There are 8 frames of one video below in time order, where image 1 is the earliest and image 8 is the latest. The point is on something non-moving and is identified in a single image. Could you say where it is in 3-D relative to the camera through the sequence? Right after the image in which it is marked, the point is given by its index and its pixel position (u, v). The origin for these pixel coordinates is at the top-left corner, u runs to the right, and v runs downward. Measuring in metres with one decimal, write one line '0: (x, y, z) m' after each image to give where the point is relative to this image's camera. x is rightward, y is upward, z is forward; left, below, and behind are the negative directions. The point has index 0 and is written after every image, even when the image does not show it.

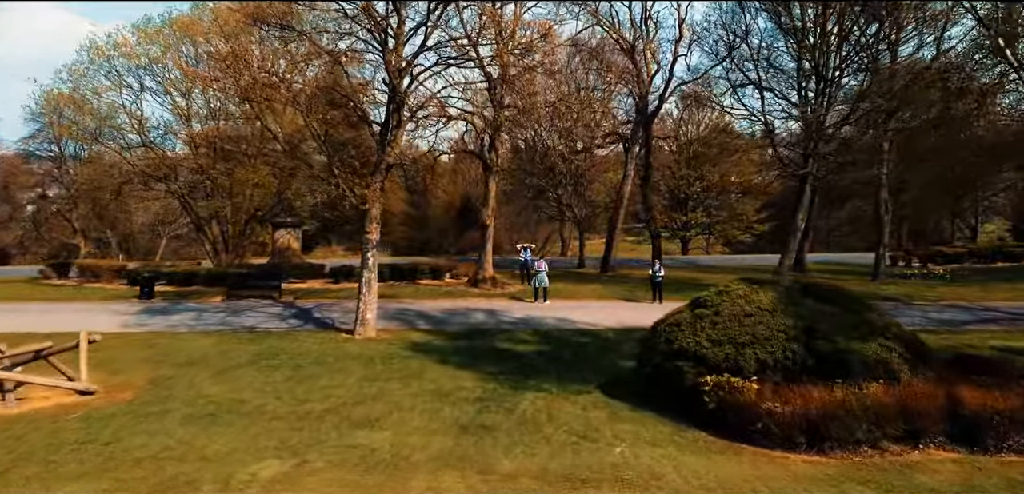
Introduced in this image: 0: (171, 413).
0: (-4.1, -2.0, +9.7) m
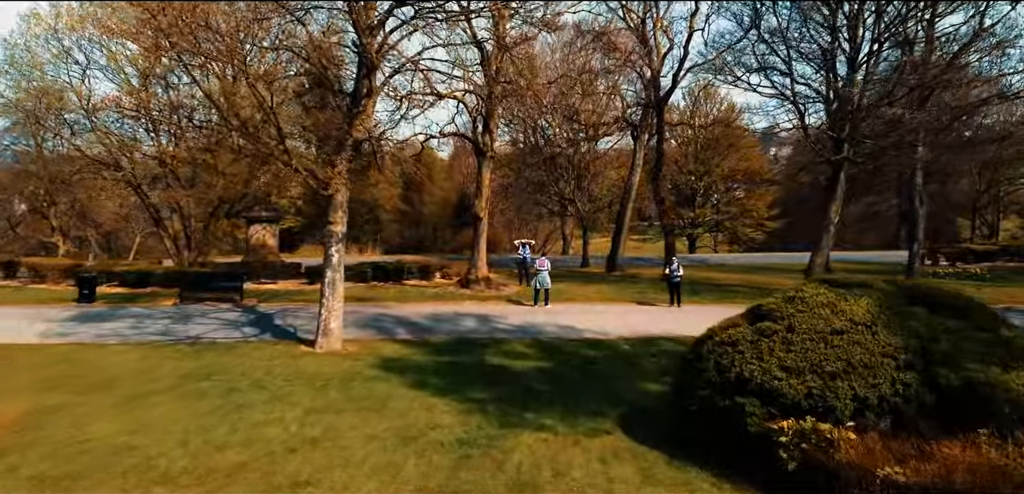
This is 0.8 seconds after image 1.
0: (-4.2, -1.9, +6.9) m
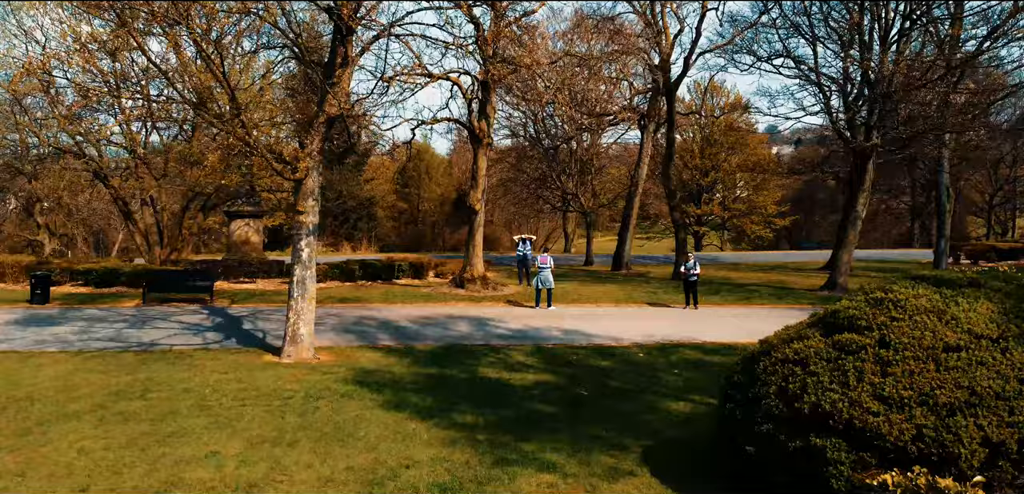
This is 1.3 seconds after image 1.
0: (-4.2, -1.8, +5.1) m
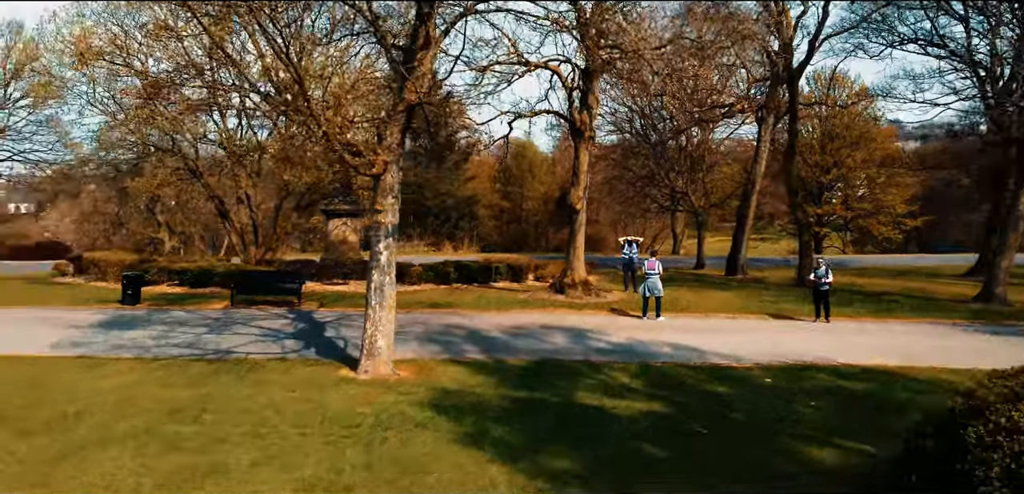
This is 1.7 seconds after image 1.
0: (-3.7, -1.9, +4.2) m
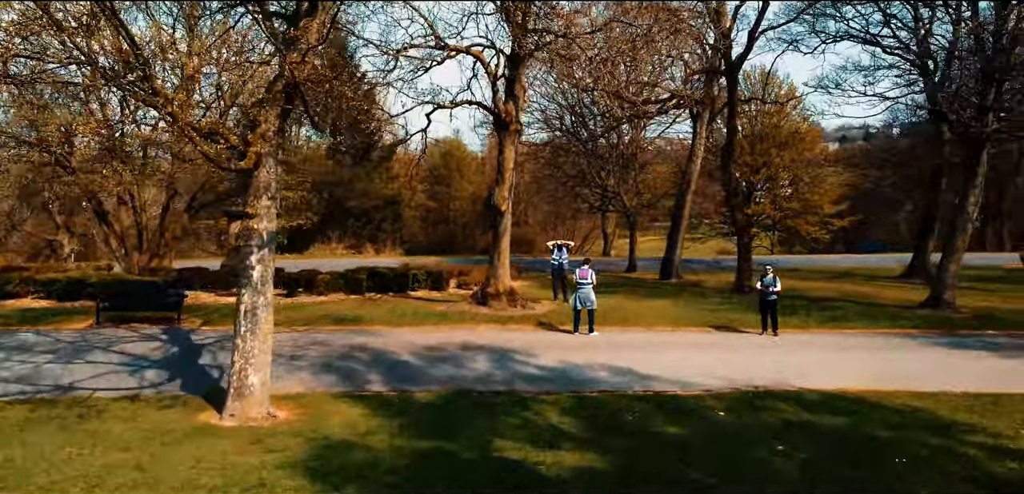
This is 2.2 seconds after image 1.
0: (-4.2, -2.0, +2.1) m
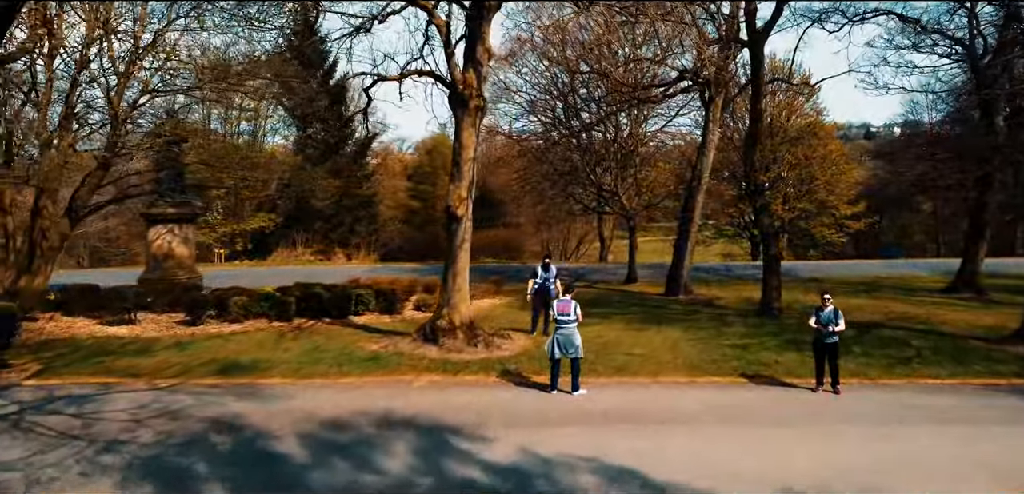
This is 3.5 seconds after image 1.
0: (-4.7, -2.2, -1.9) m
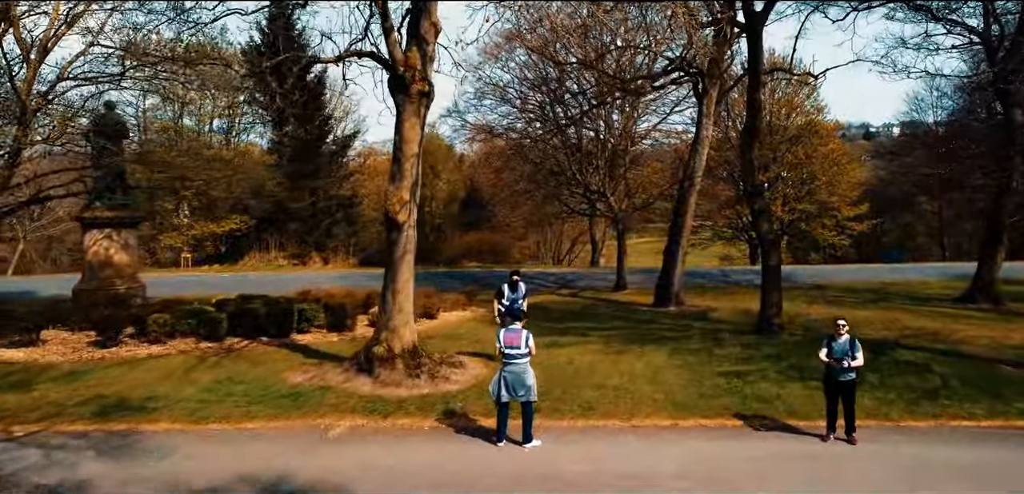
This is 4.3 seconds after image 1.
0: (-5.3, -2.4, -3.7) m
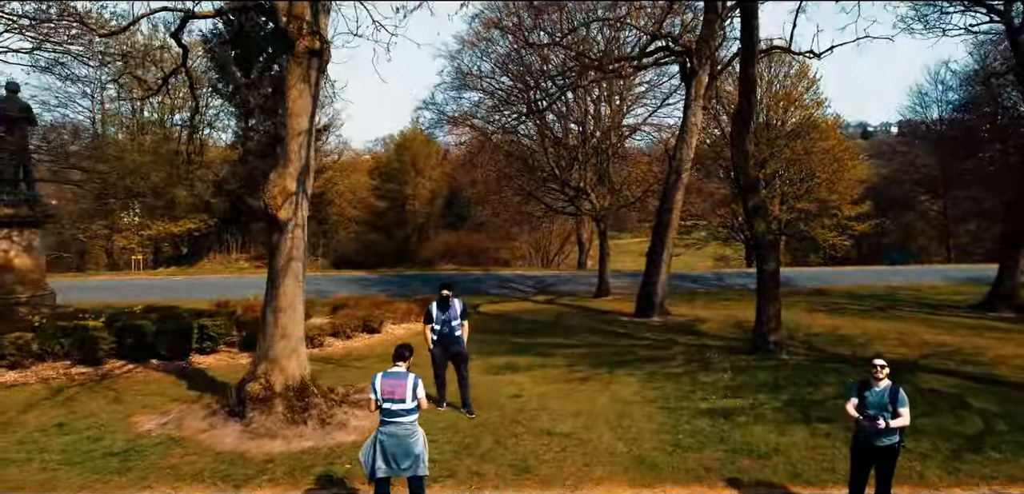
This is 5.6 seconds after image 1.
0: (-6.0, -2.4, -6.0) m
